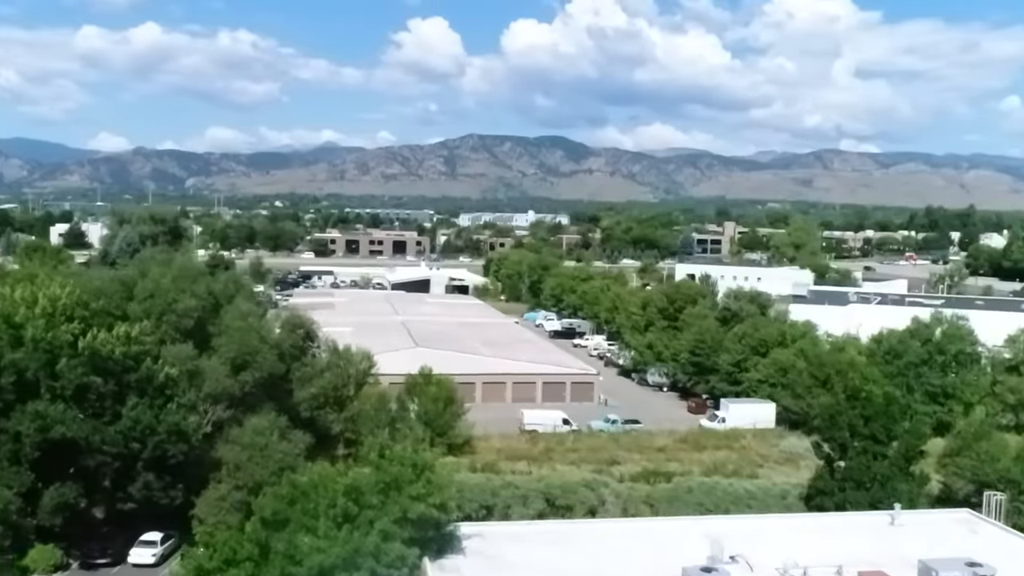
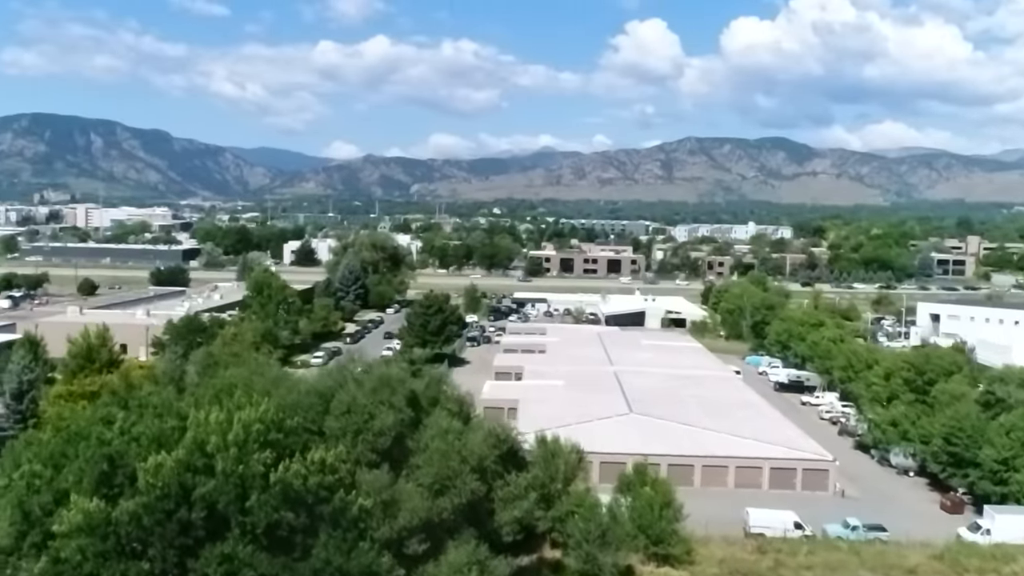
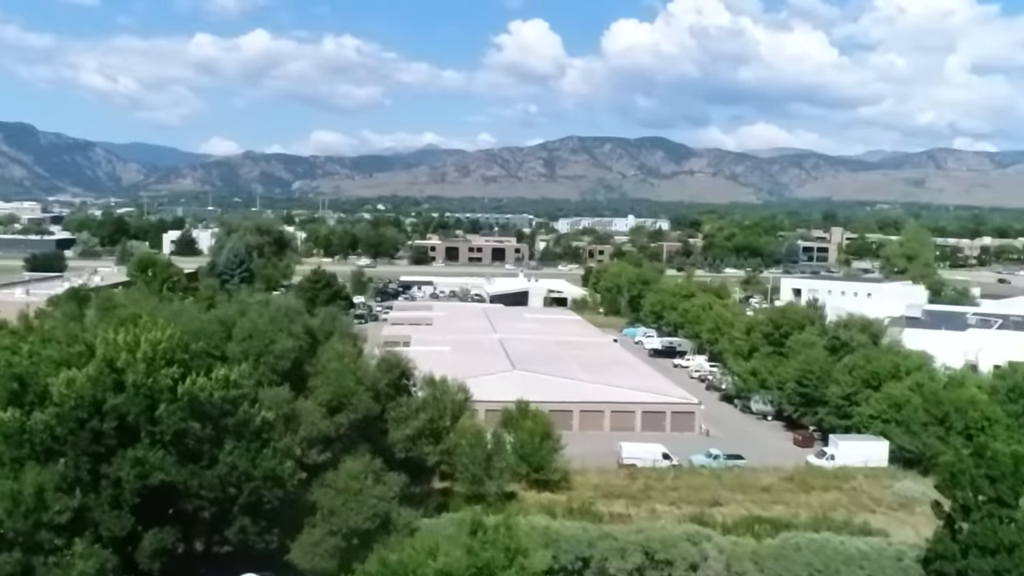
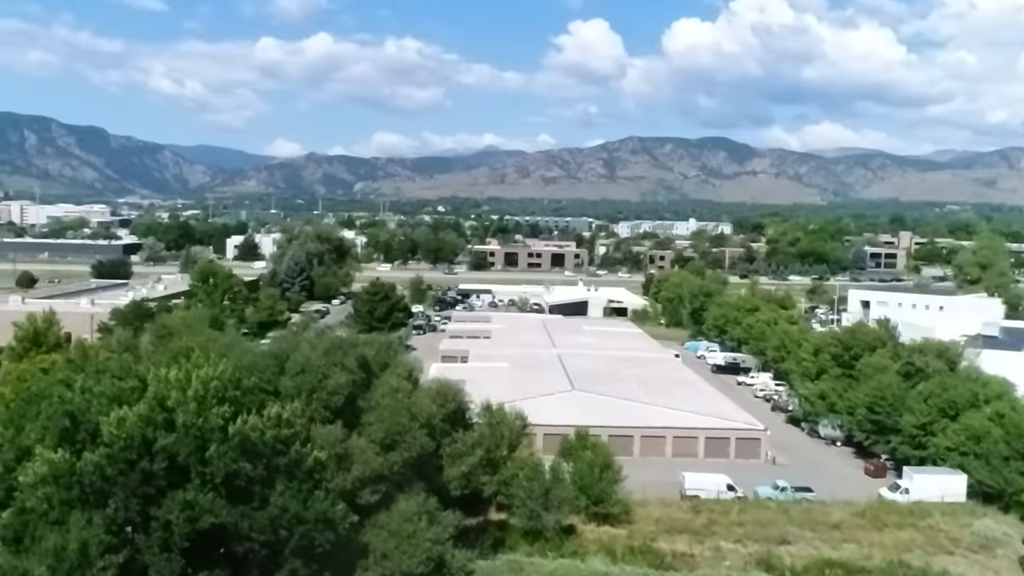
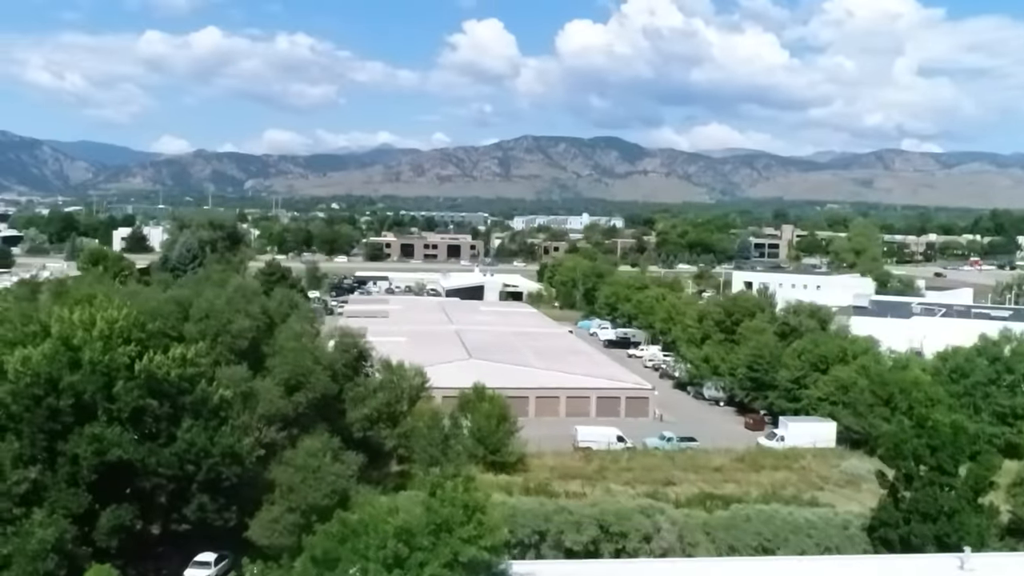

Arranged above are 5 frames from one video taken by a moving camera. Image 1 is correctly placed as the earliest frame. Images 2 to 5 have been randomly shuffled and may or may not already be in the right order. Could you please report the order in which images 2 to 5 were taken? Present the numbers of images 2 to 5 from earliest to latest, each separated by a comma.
5, 3, 4, 2
